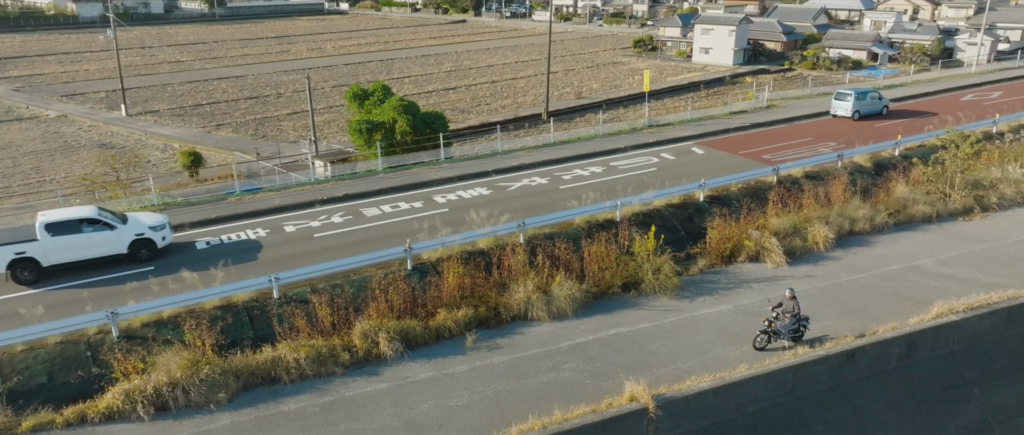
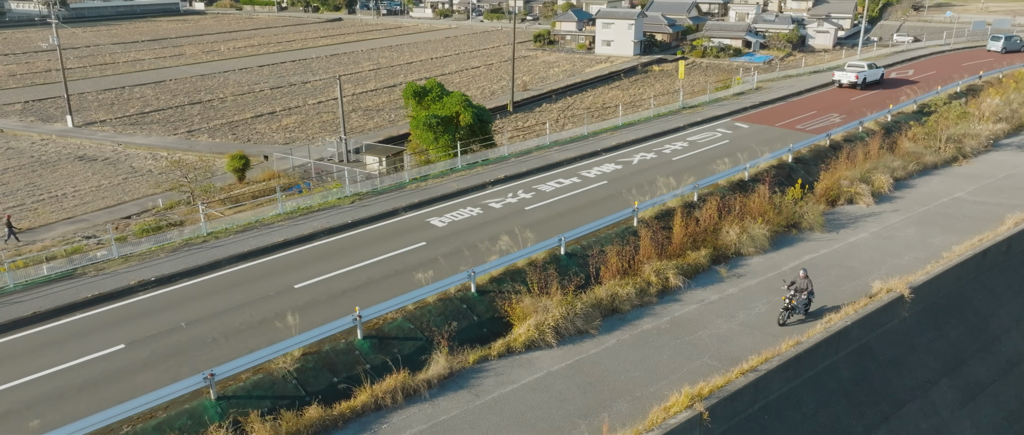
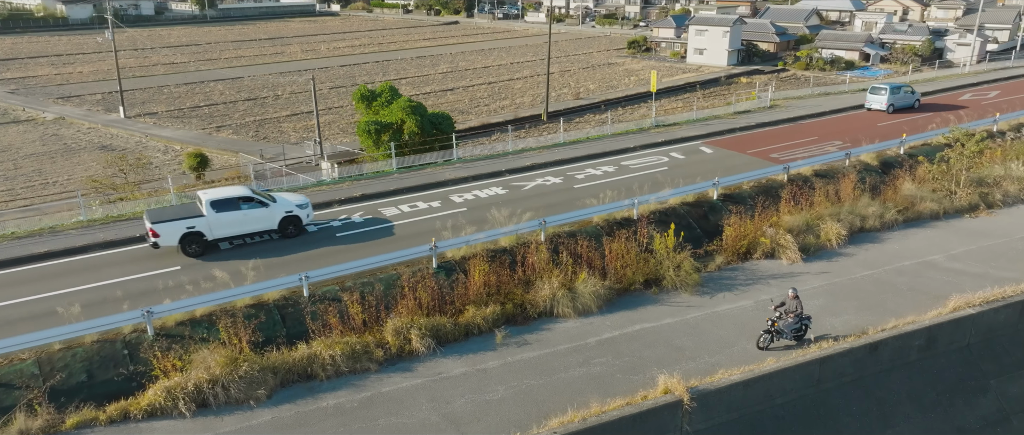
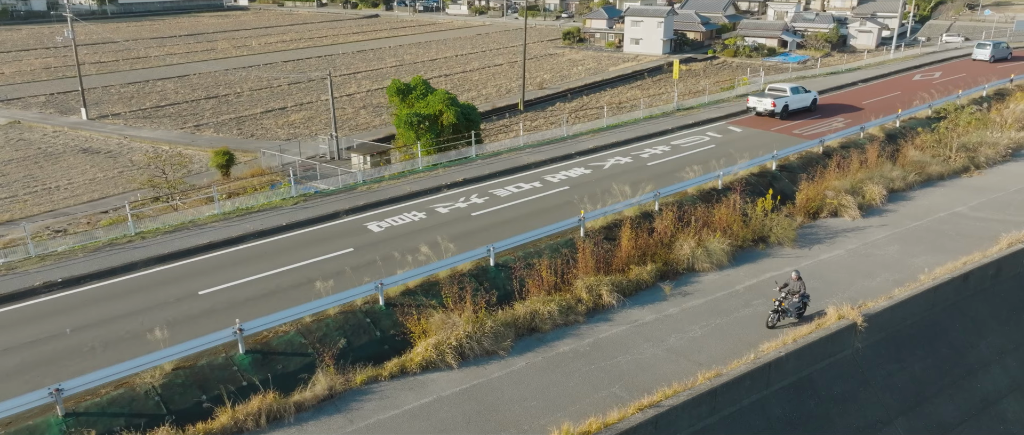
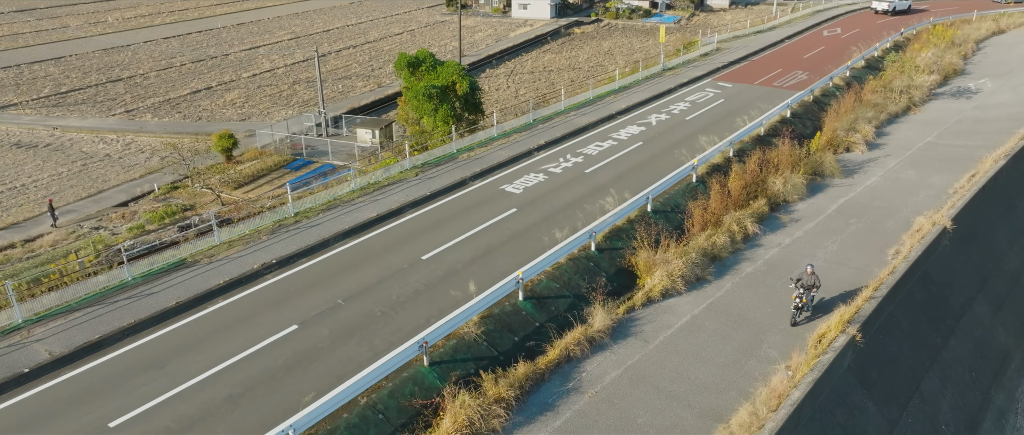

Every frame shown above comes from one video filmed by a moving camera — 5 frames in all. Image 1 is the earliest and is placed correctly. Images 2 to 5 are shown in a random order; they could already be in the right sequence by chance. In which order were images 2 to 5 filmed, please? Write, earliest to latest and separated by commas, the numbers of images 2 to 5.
3, 4, 2, 5
